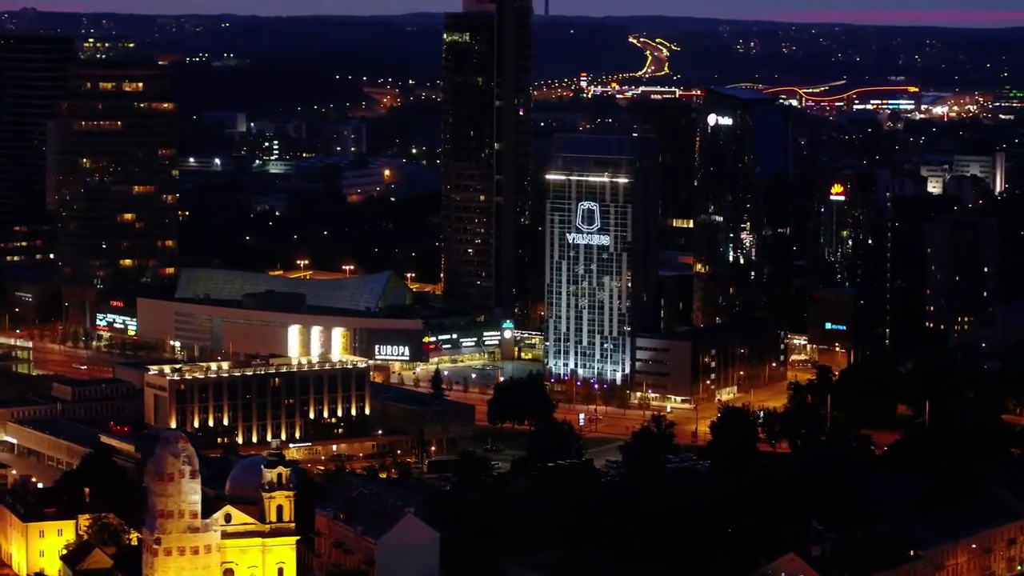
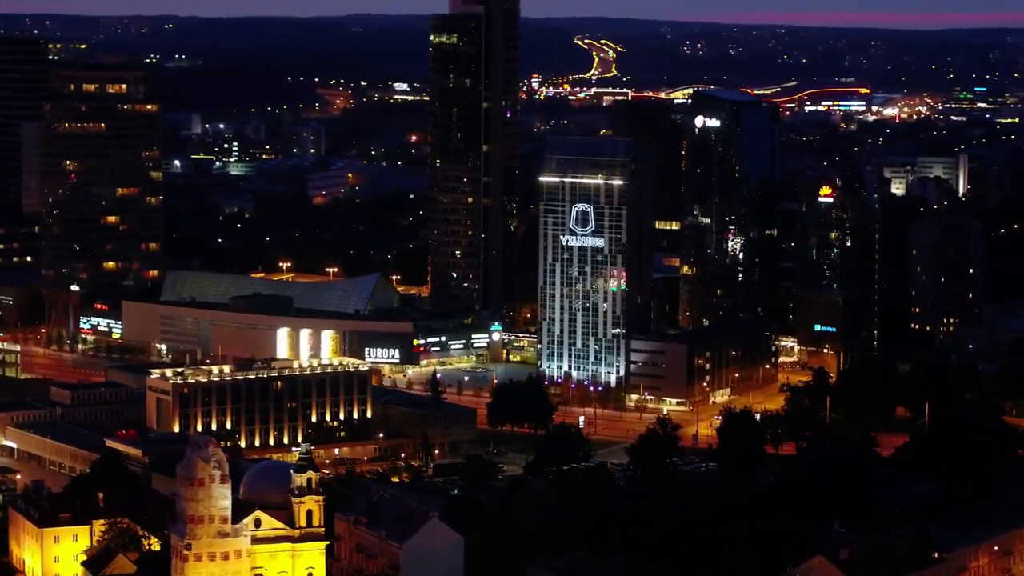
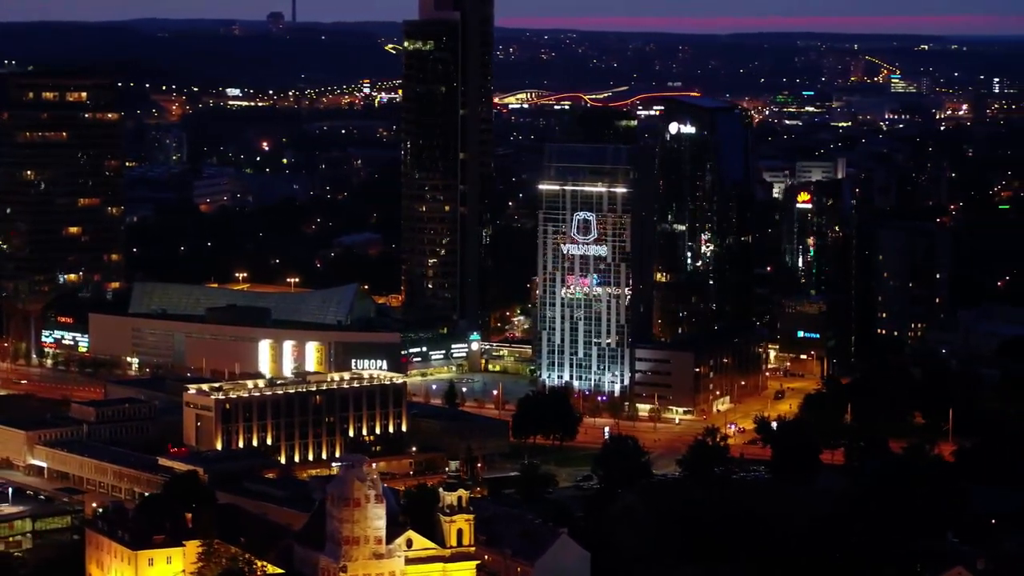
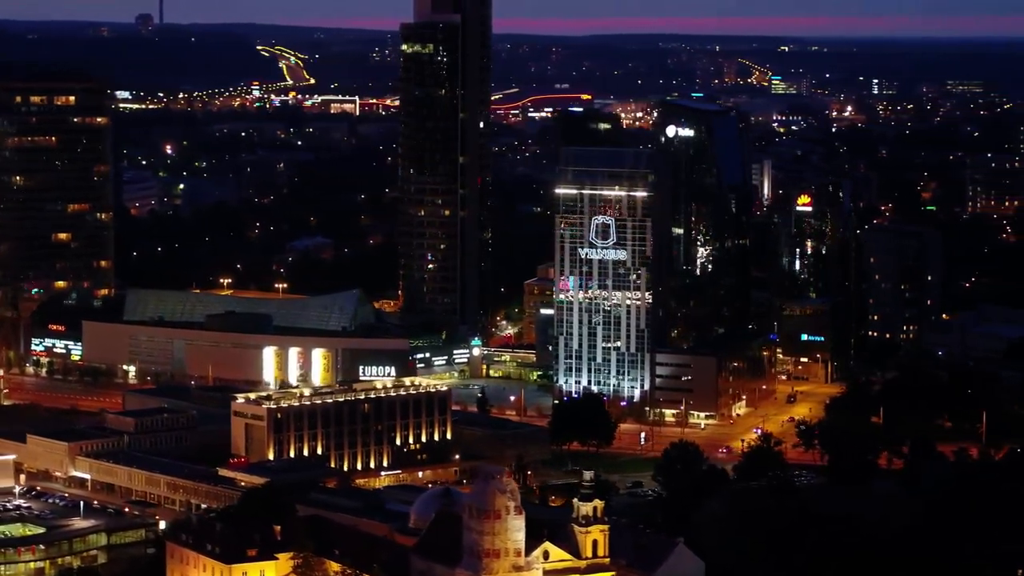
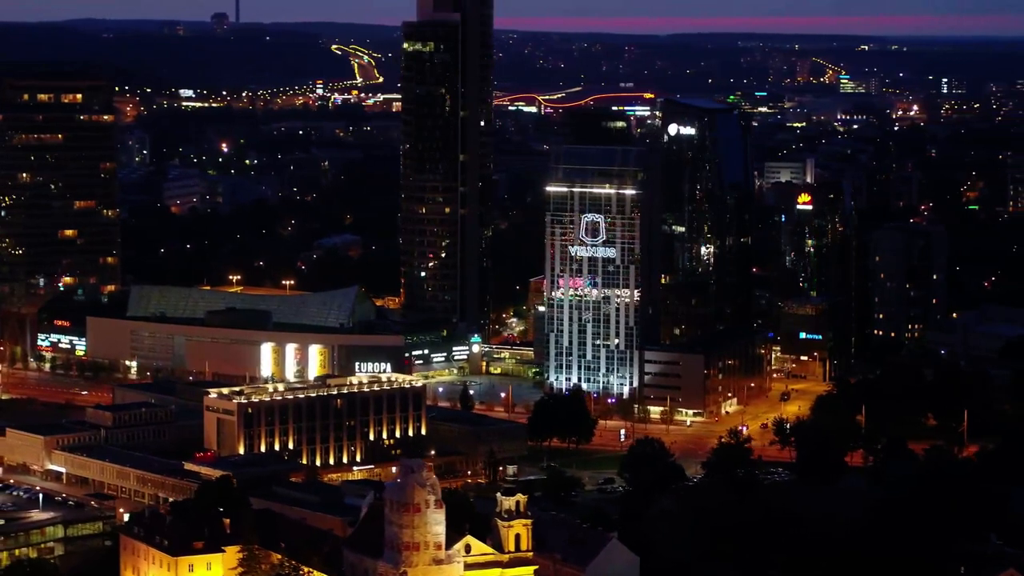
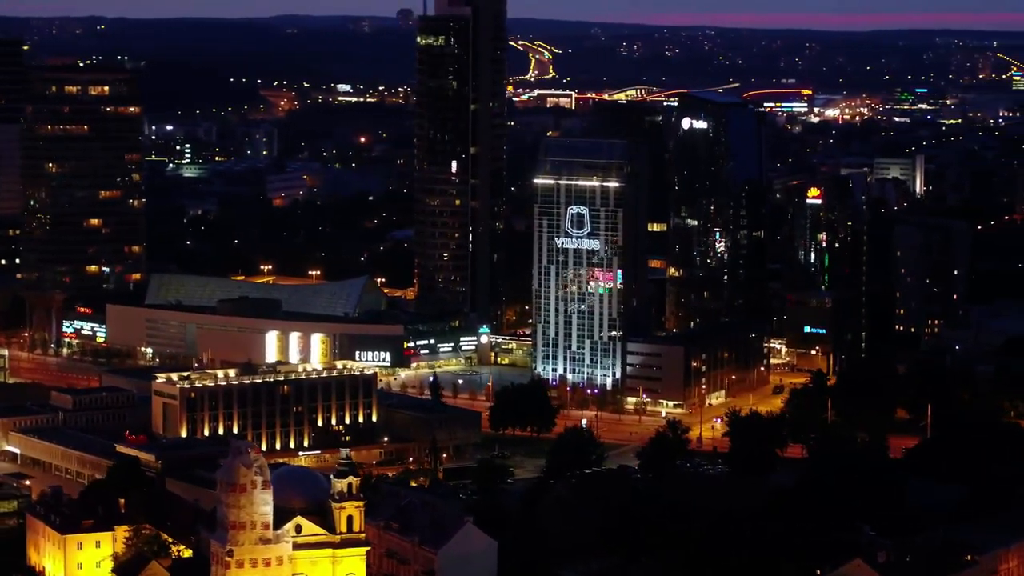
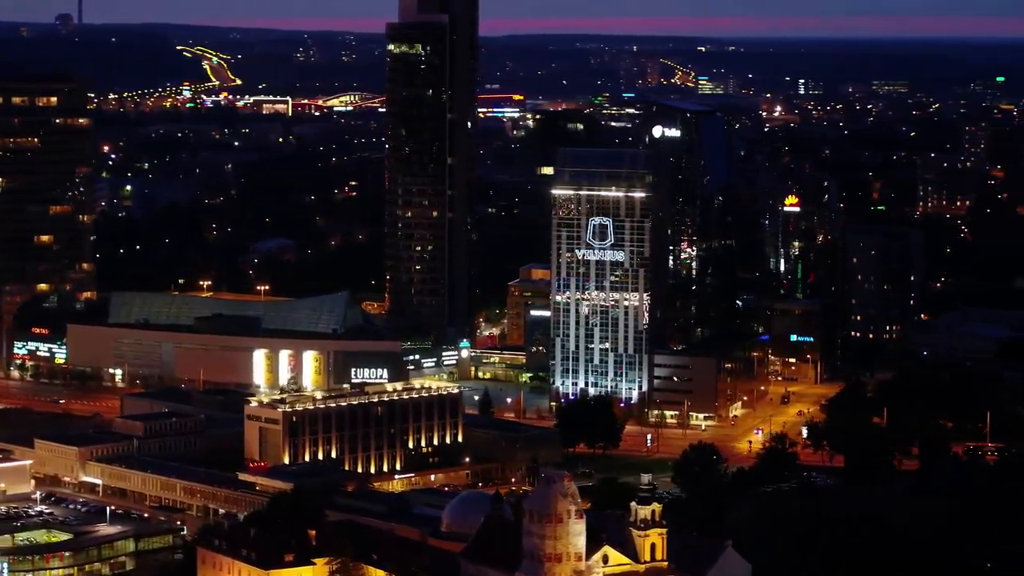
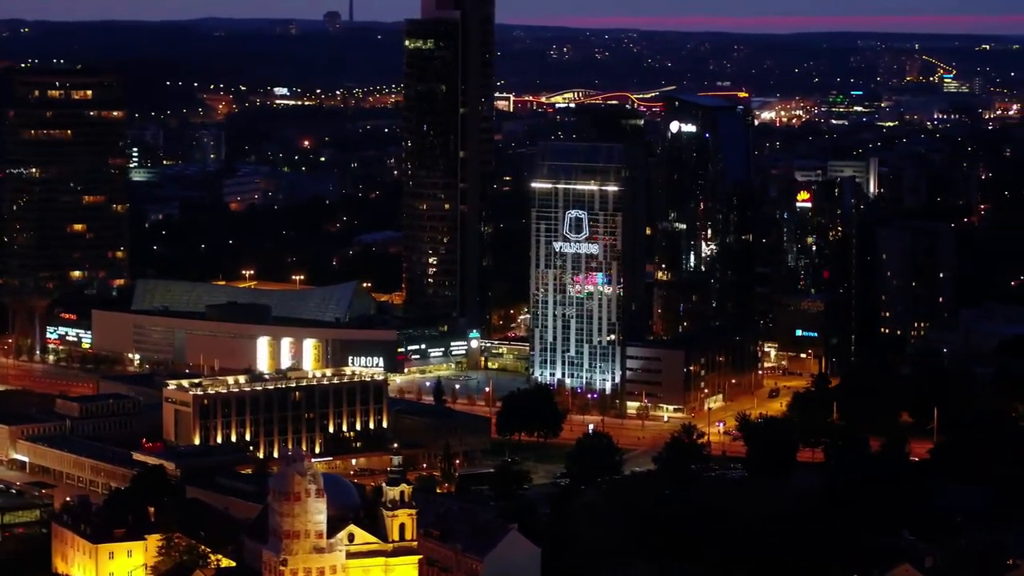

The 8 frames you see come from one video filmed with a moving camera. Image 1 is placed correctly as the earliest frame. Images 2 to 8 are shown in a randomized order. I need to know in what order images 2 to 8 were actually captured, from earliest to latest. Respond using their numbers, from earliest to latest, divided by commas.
2, 6, 8, 3, 5, 4, 7
